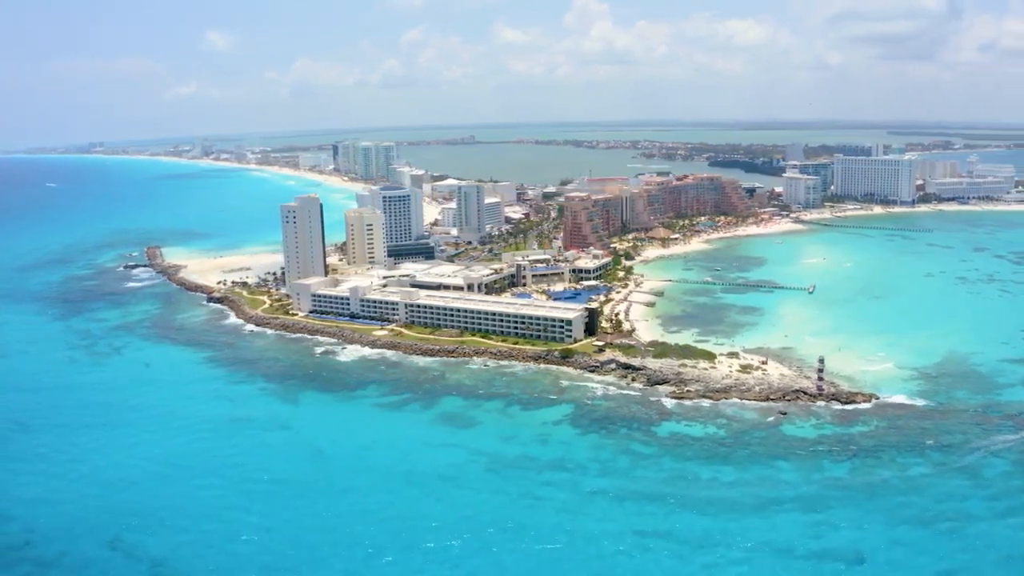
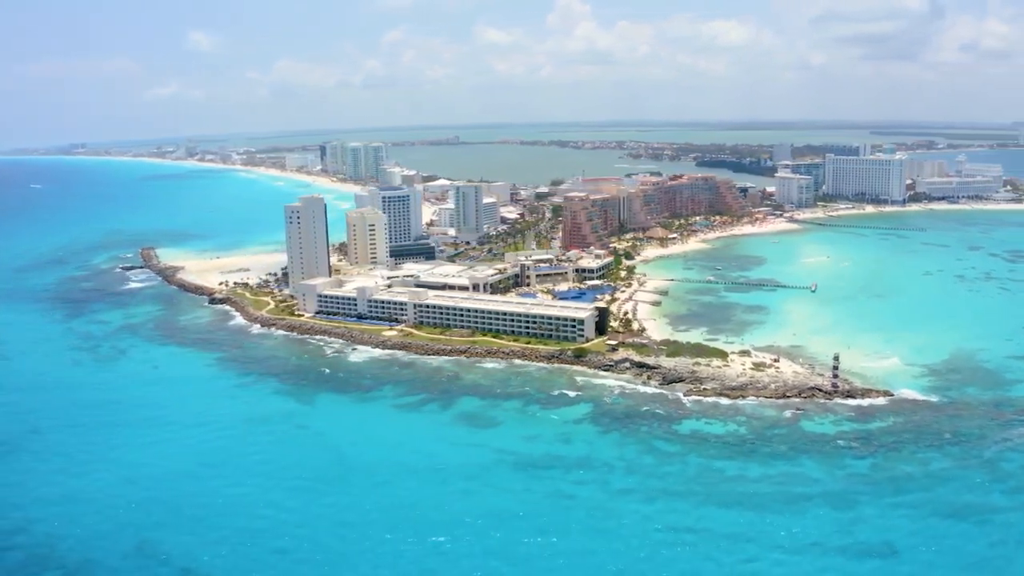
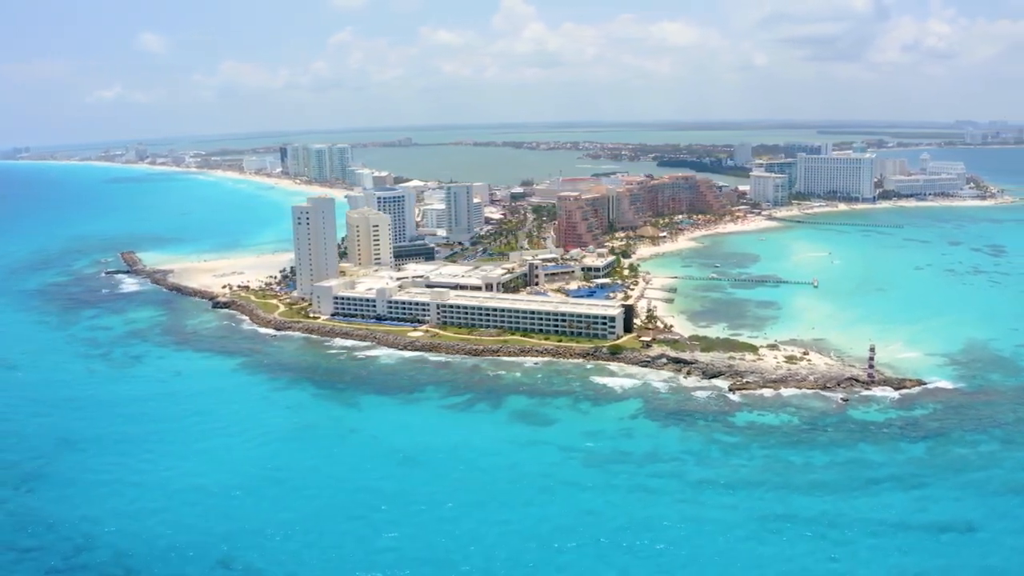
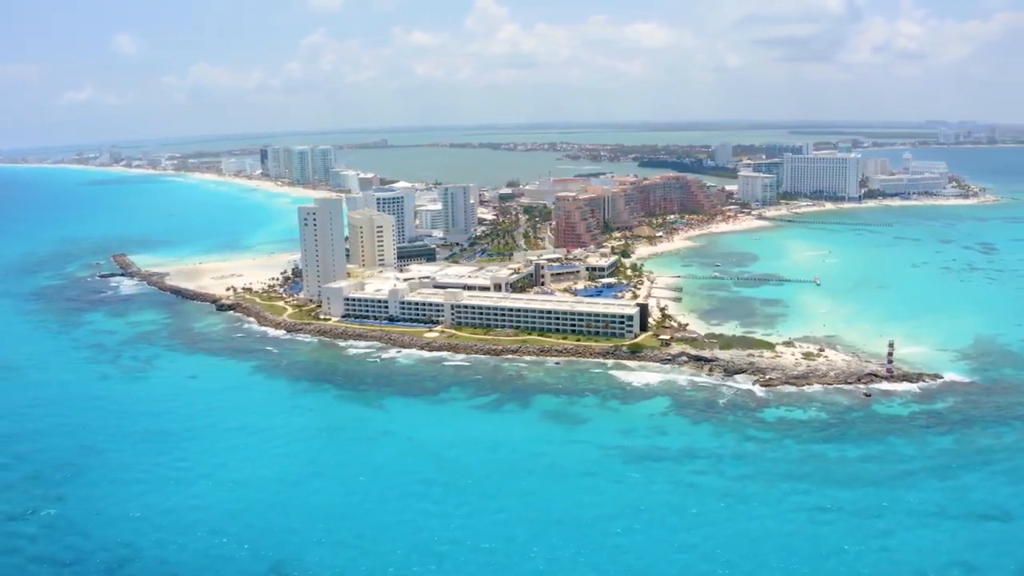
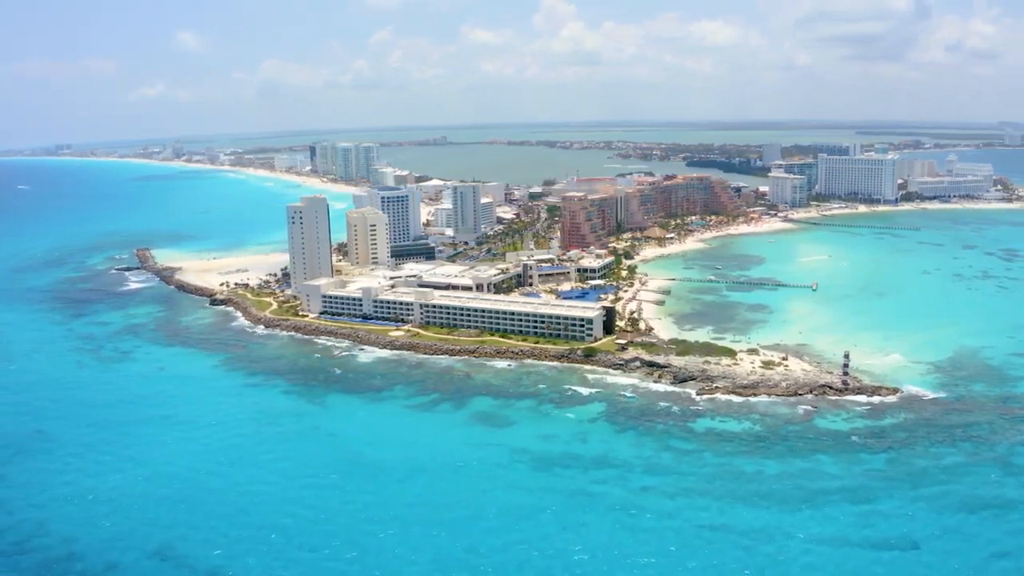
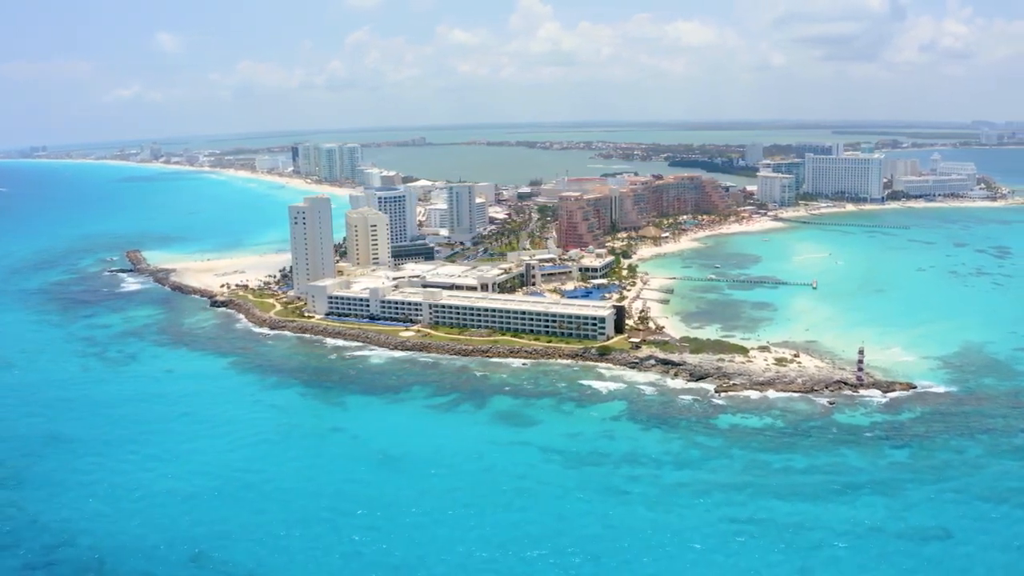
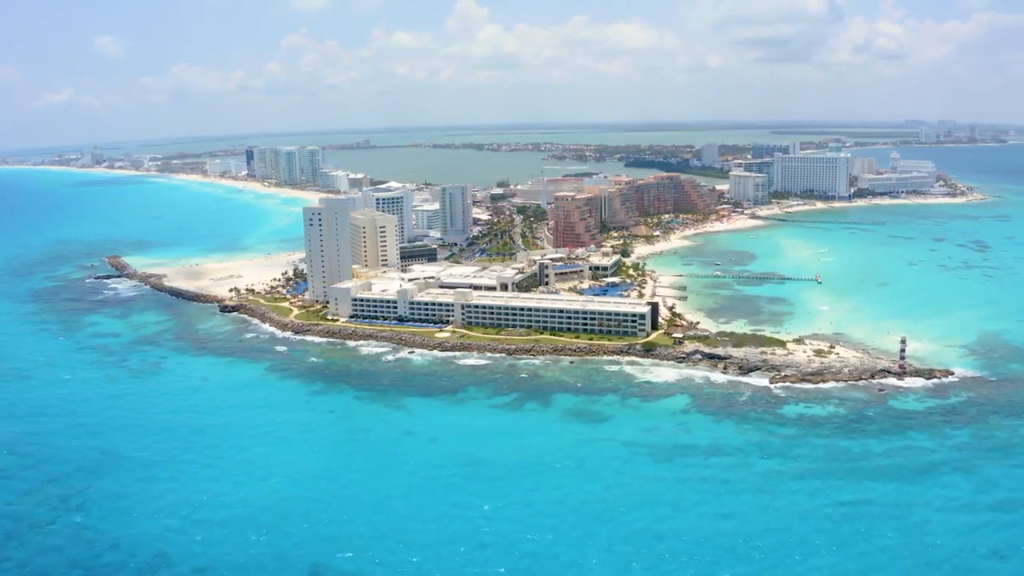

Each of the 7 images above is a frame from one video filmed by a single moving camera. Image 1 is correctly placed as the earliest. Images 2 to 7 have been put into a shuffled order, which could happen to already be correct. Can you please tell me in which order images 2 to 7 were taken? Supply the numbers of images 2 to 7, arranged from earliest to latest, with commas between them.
2, 5, 6, 3, 4, 7
